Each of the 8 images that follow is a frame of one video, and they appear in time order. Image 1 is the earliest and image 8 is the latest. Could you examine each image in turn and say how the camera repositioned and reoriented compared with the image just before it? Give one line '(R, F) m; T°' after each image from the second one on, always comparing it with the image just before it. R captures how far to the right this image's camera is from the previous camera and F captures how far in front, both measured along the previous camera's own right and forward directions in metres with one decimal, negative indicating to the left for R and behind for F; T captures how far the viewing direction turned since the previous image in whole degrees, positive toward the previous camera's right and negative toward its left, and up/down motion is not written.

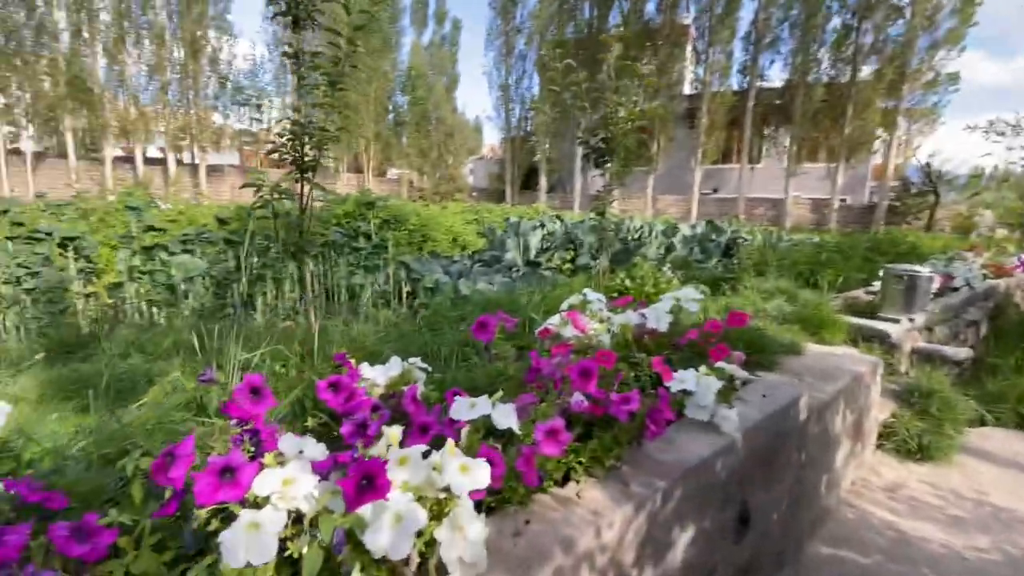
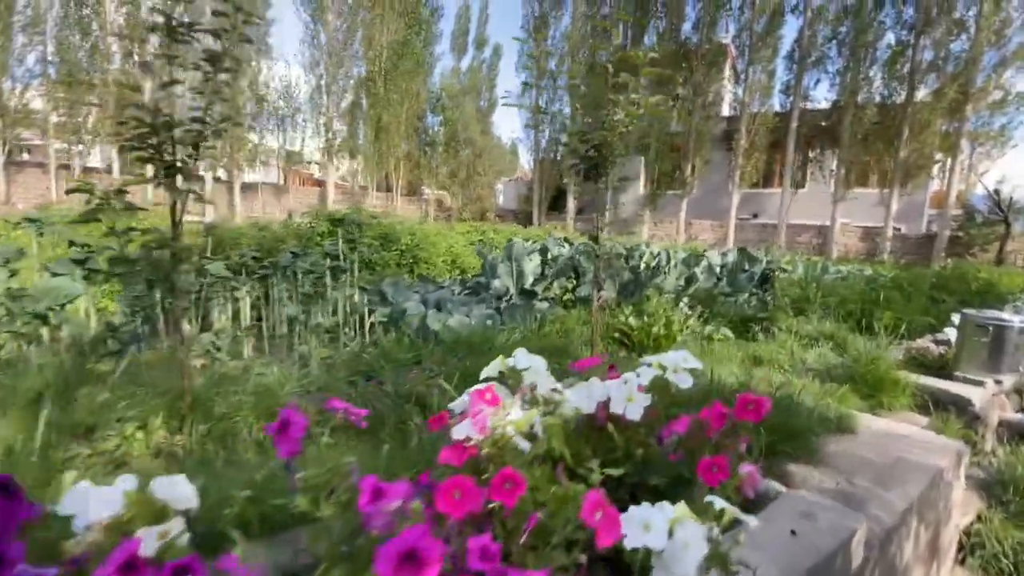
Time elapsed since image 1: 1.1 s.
(+0.4, +0.7) m; -4°
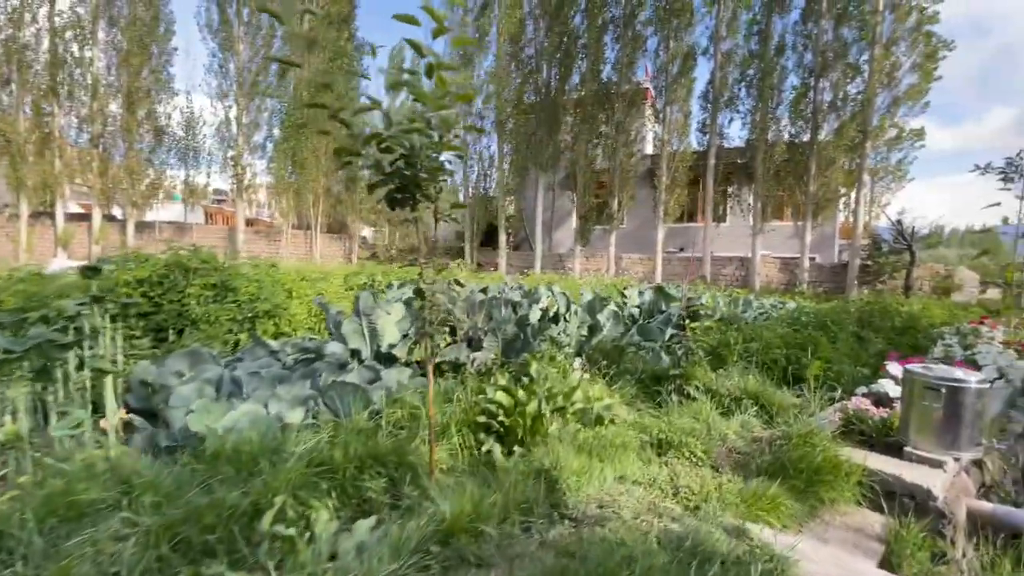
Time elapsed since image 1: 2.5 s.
(+0.6, +0.9) m; +7°
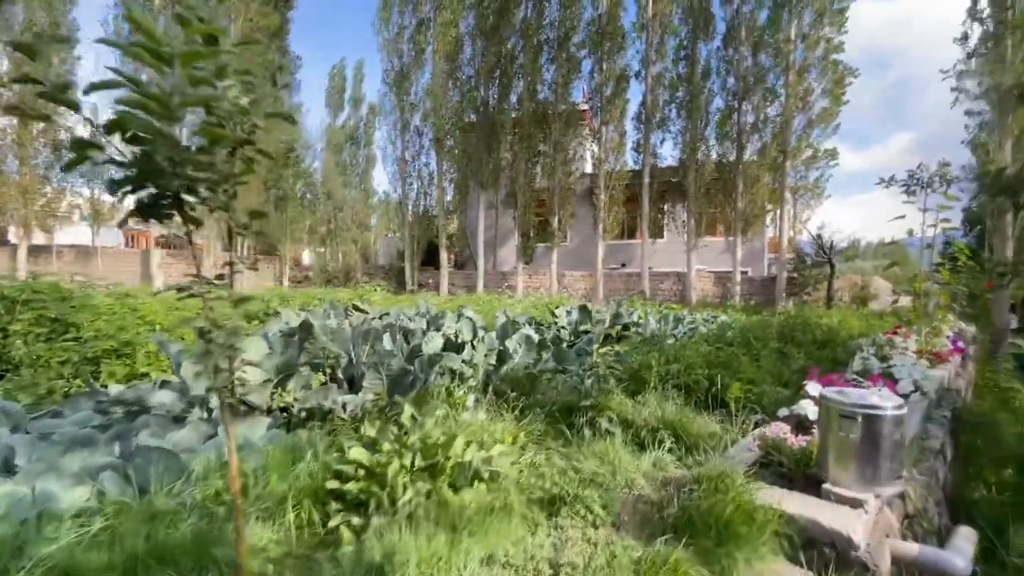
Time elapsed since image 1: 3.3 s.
(+0.4, +0.4) m; +6°
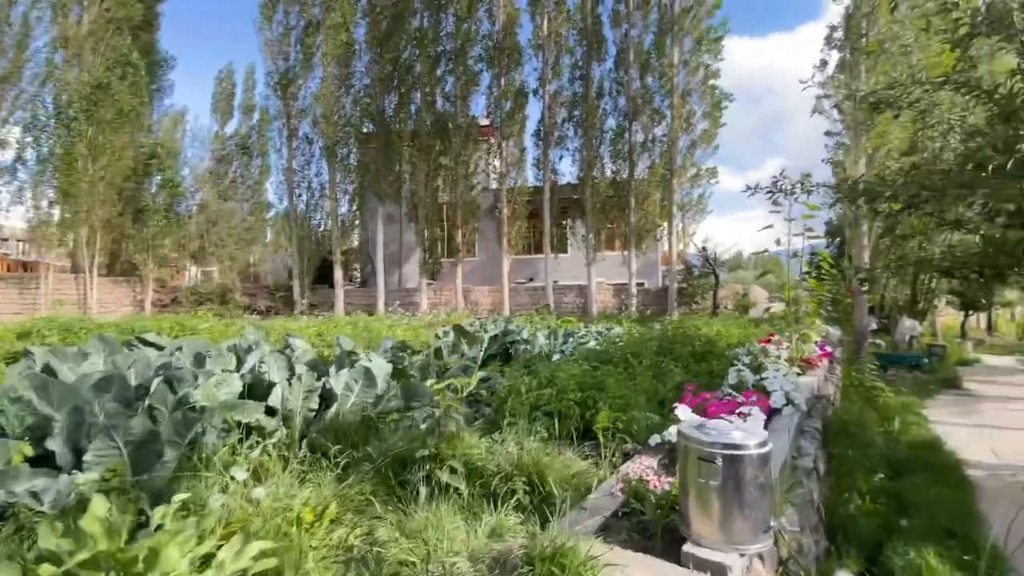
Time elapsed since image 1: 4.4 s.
(+0.5, +0.5) m; +10°
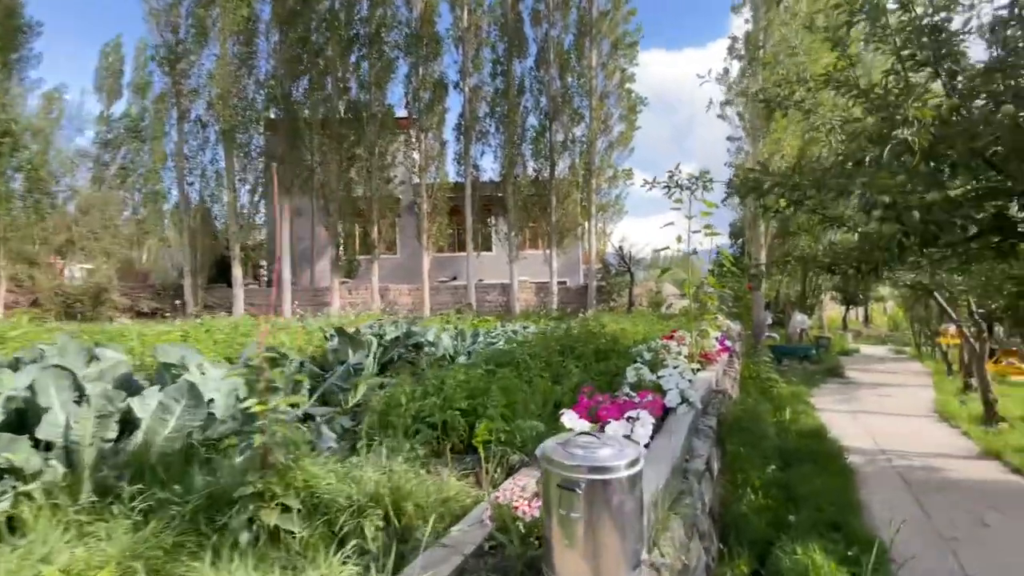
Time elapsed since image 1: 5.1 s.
(+0.3, +0.3) m; +9°
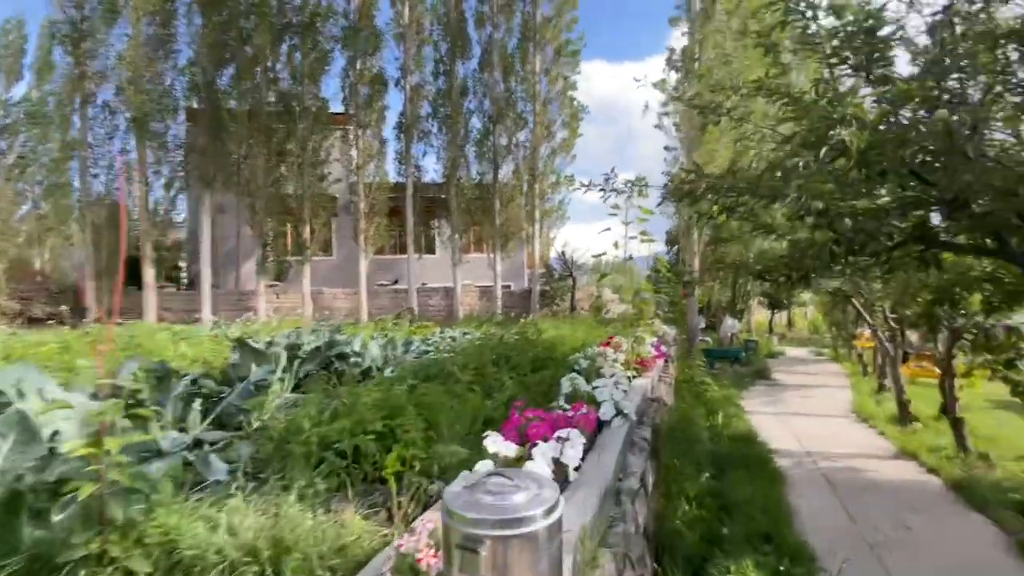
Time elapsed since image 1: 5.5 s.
(+0.1, +0.3) m; +7°
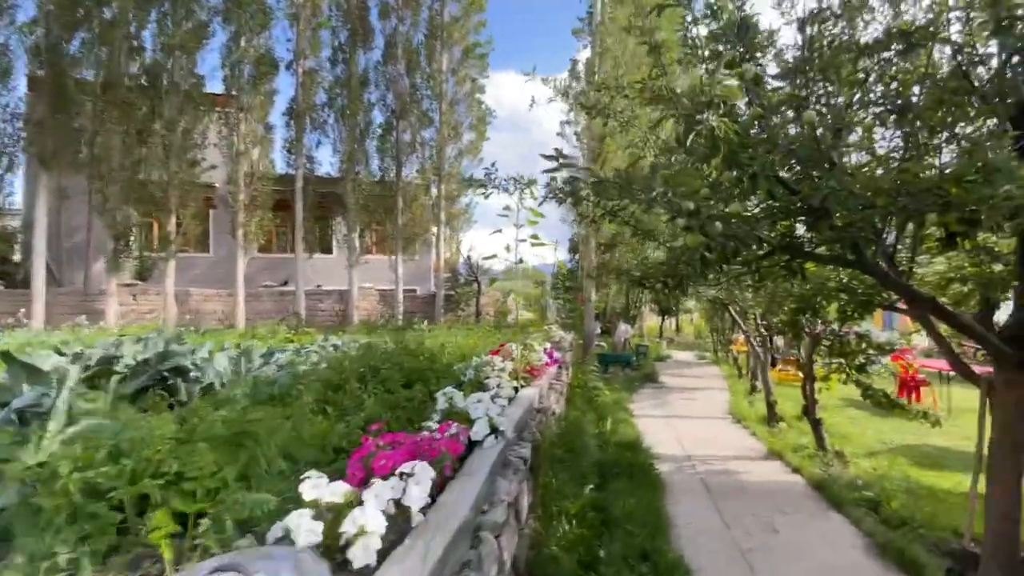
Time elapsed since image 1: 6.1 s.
(+0.3, +0.3) m; +11°
